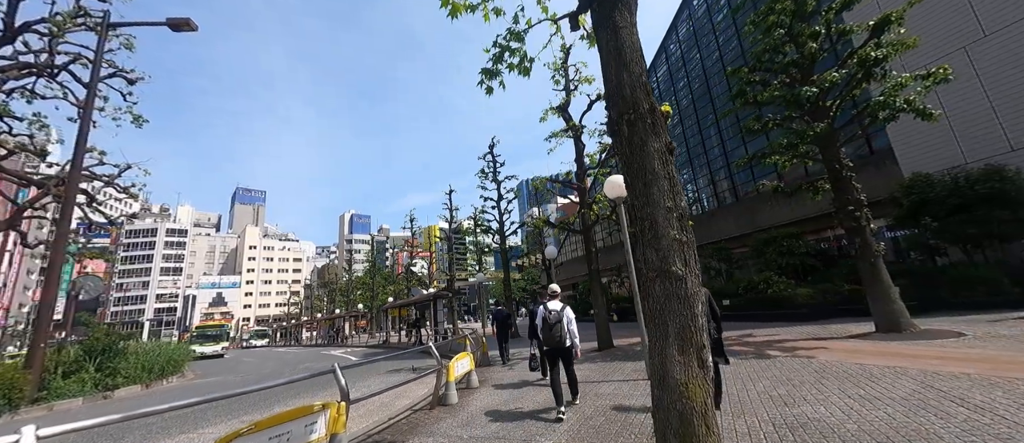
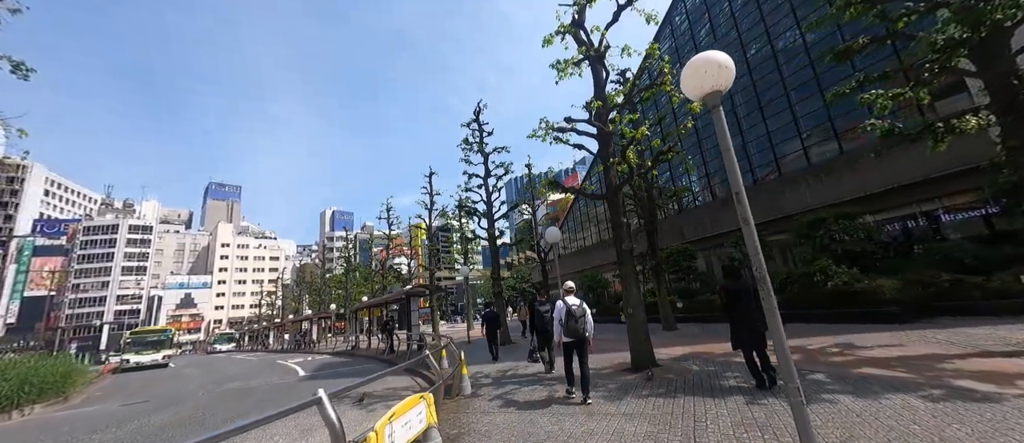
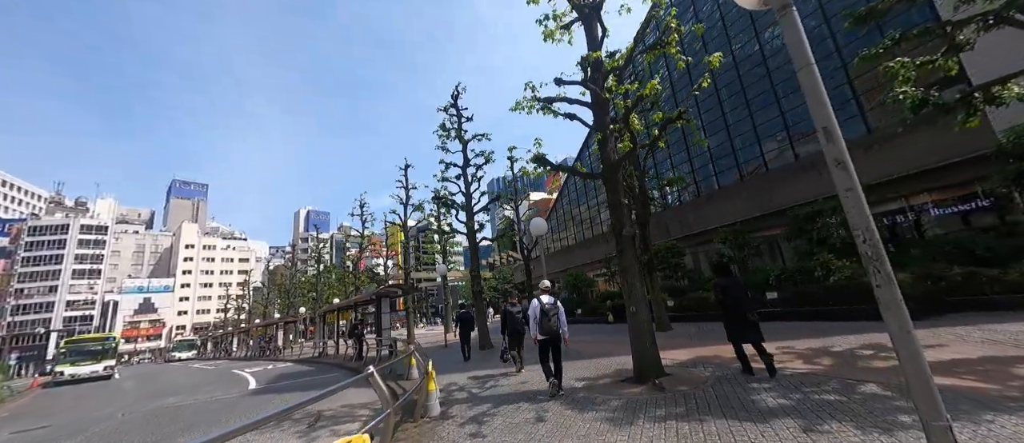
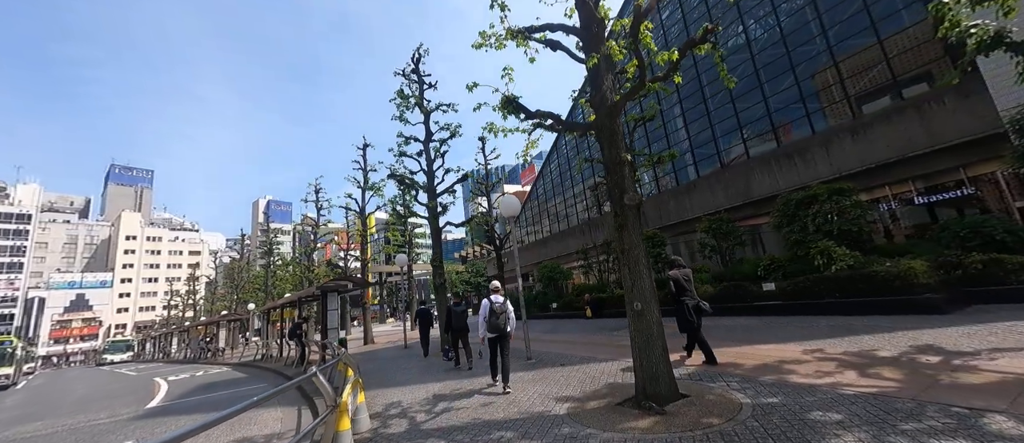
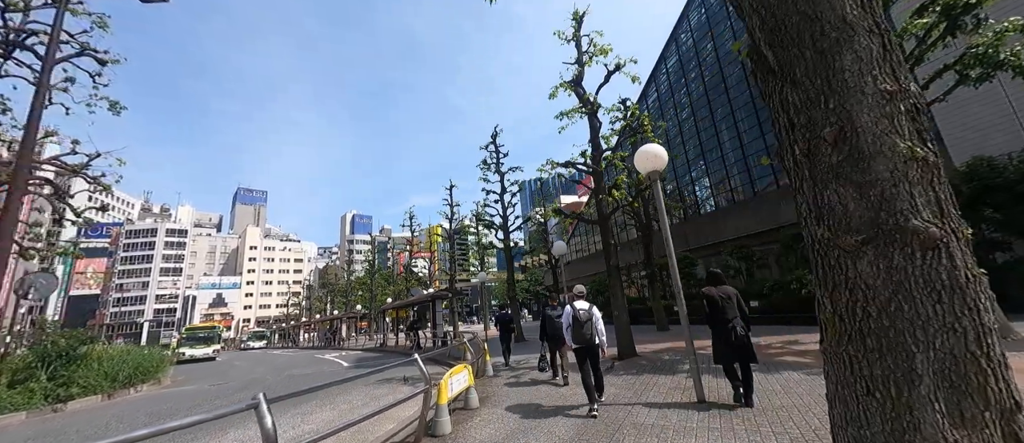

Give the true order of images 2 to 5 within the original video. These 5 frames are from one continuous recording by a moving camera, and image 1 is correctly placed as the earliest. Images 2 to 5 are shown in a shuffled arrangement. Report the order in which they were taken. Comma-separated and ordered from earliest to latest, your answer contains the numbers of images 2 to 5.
5, 2, 3, 4
